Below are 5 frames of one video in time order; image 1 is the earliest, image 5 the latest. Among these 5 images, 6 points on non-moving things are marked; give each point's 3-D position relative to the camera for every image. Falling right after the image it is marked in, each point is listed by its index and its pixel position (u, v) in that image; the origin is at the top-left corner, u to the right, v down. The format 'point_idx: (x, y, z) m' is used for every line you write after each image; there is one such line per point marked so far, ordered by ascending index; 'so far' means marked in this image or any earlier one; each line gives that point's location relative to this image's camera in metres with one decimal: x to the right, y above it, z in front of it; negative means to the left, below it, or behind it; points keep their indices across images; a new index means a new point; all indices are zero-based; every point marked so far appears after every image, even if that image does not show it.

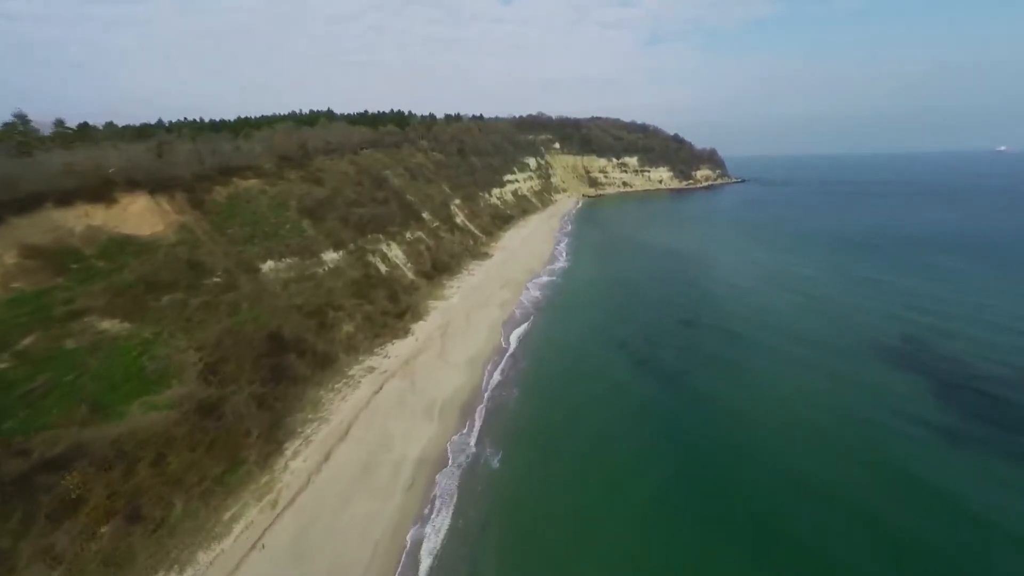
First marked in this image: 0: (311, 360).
0: (-5.2, -1.9, +19.5) m
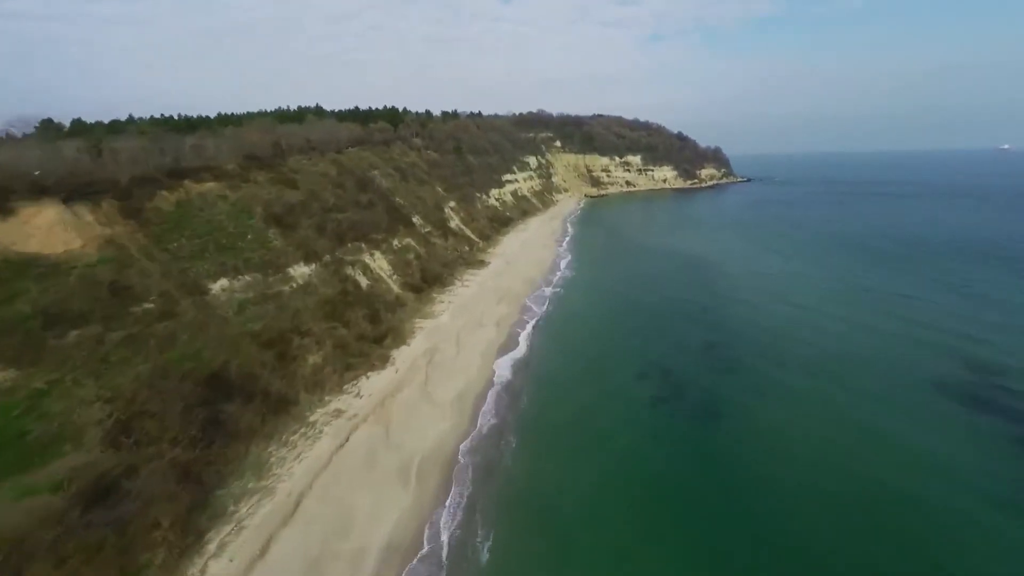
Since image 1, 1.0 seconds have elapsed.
0: (-5.3, -2.5, +15.9) m
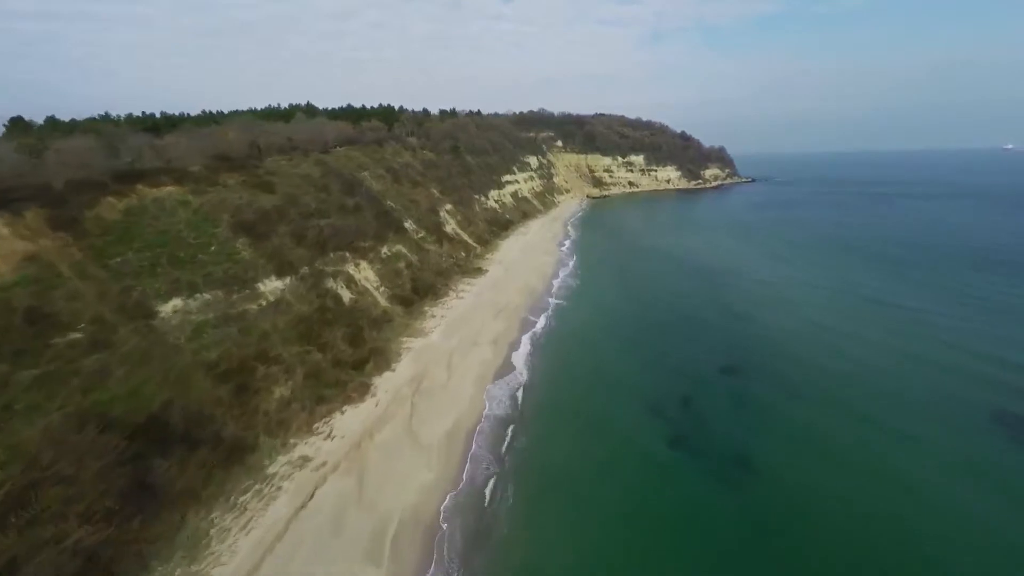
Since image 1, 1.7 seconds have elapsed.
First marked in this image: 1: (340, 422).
0: (-5.3, -3.0, +13.2) m
1: (-3.8, -3.0, +16.8) m
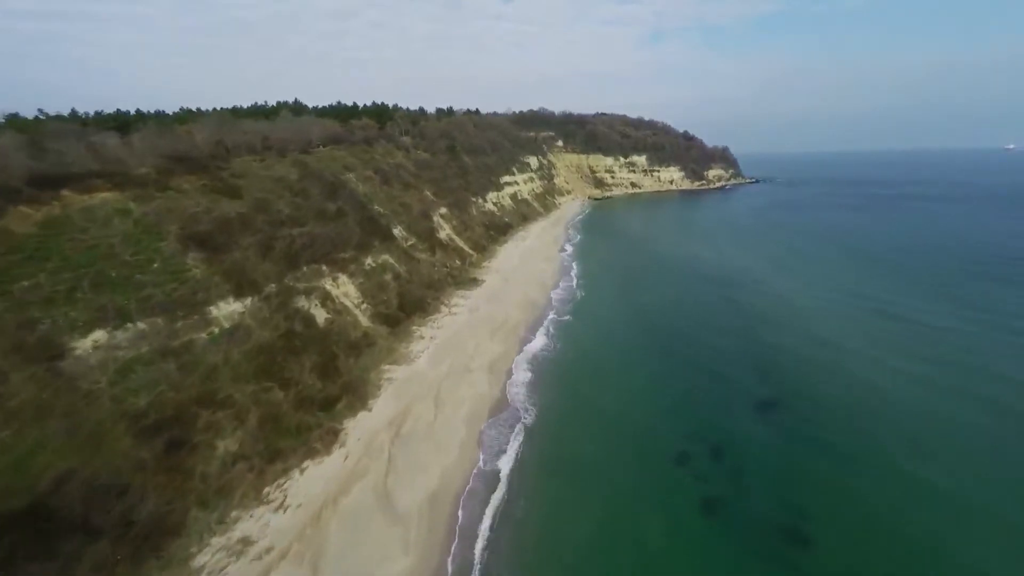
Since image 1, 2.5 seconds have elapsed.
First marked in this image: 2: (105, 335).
0: (-5.4, -3.5, +10.1) m
1: (-3.9, -3.5, +13.7) m
2: (-7.6, -0.9, +14.1) m
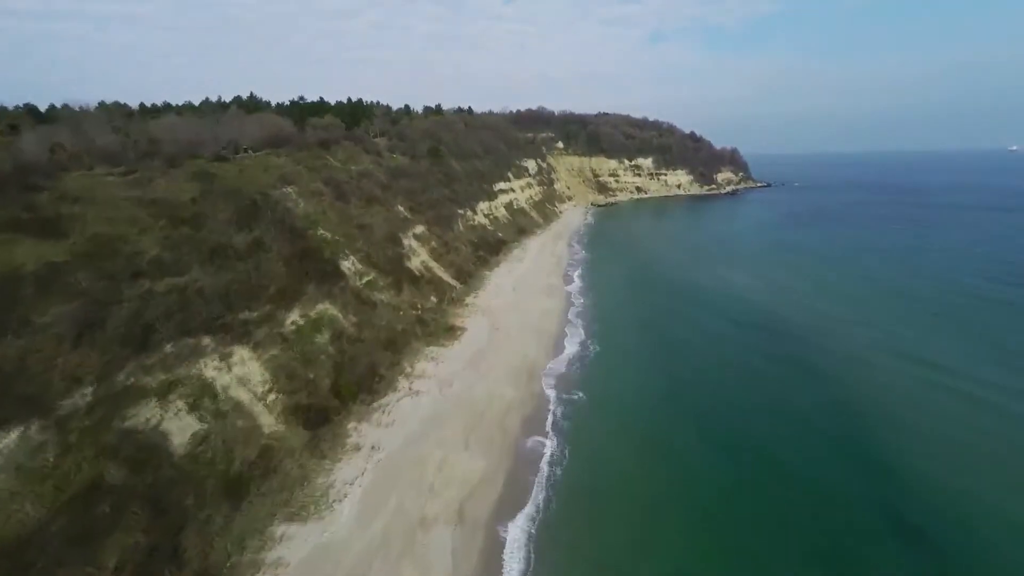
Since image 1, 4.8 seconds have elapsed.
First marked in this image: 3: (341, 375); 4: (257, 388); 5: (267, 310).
0: (-5.7, -5.2, +1.7) m
1: (-4.2, -5.3, +5.3) m
2: (-7.9, -2.6, +5.7) m
3: (-4.2, -2.1, +18.8) m
4: (-5.4, -2.1, +15.9) m
5: (-5.9, -0.5, +18.2) m
